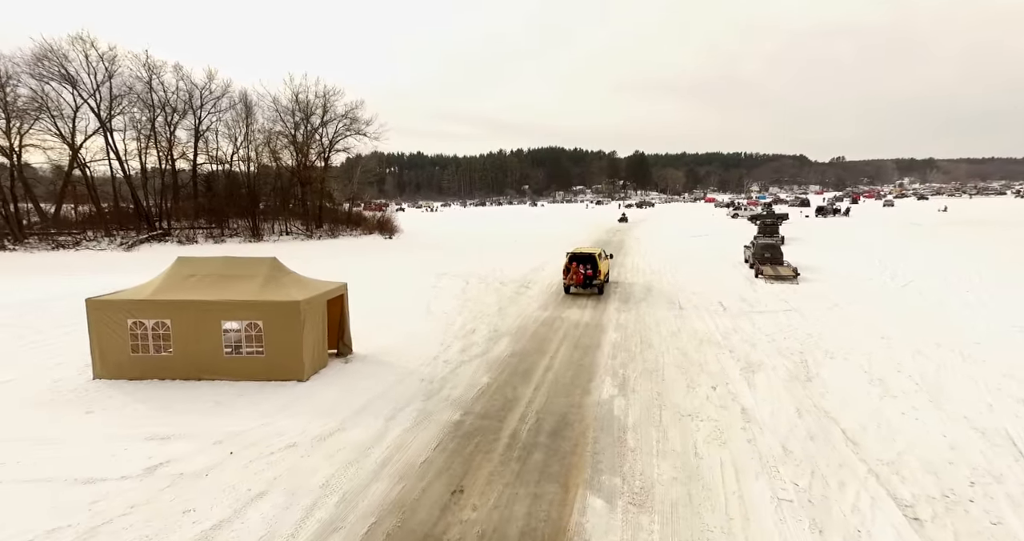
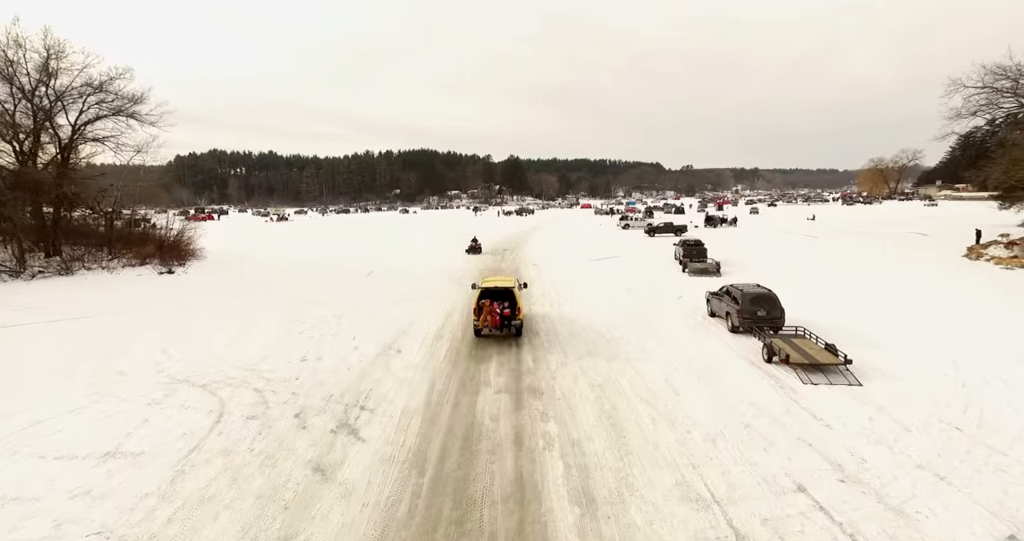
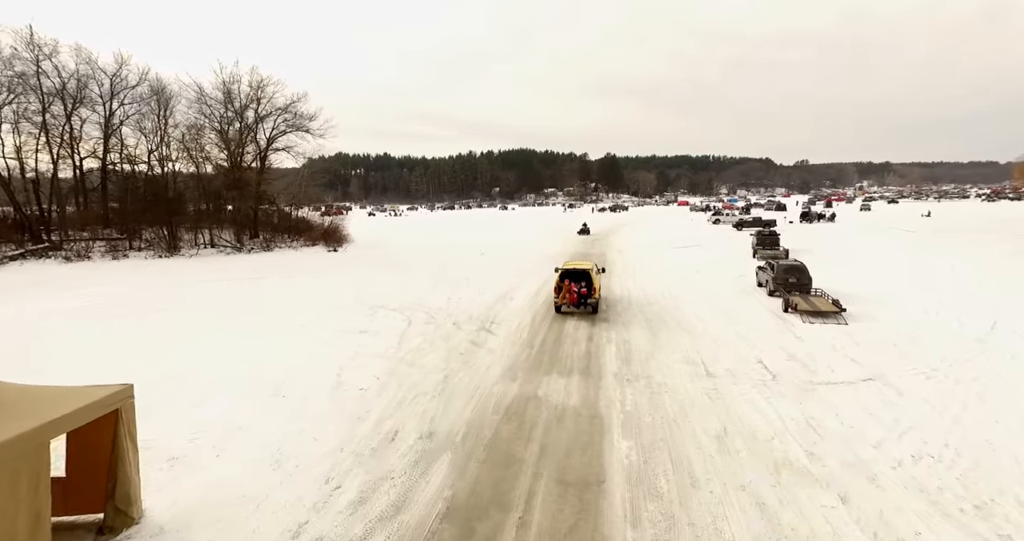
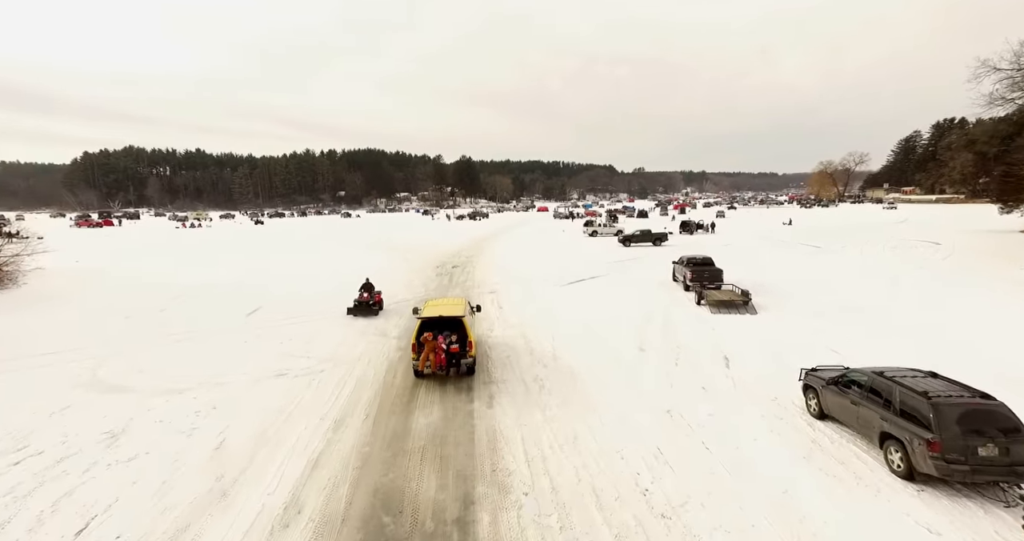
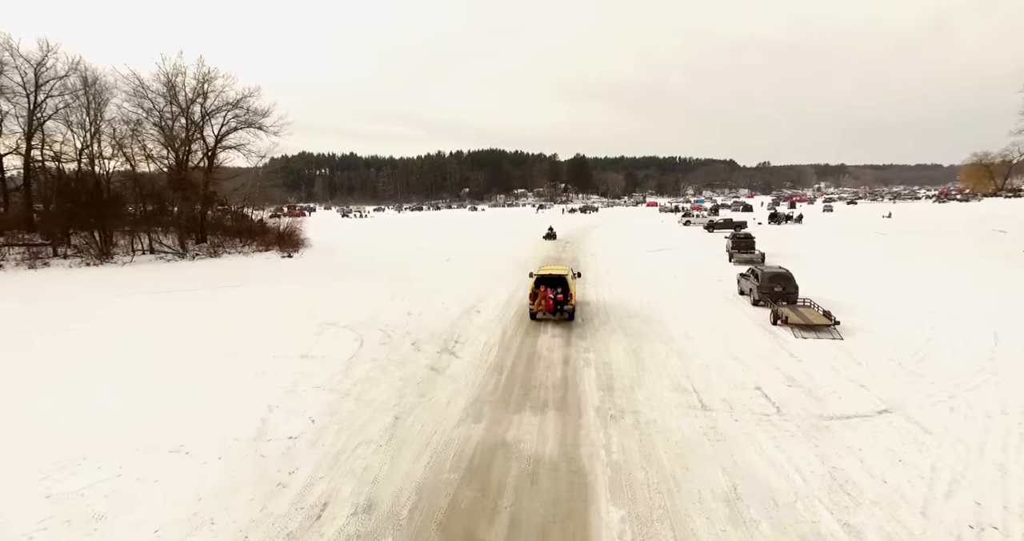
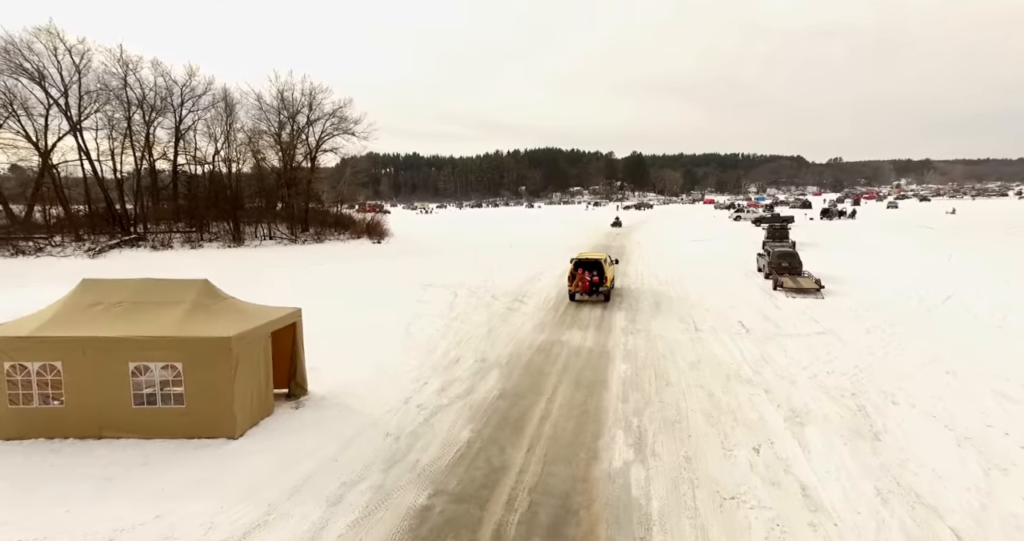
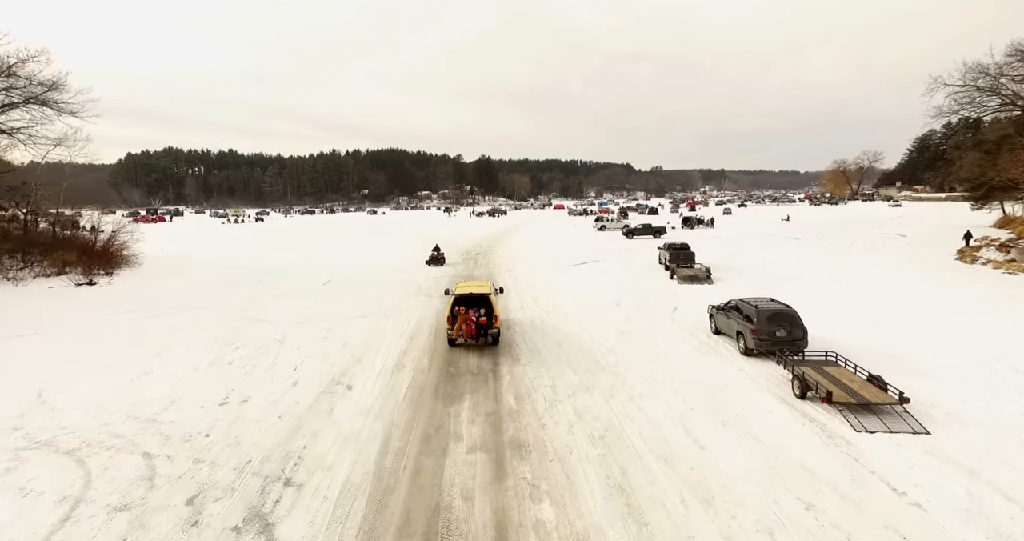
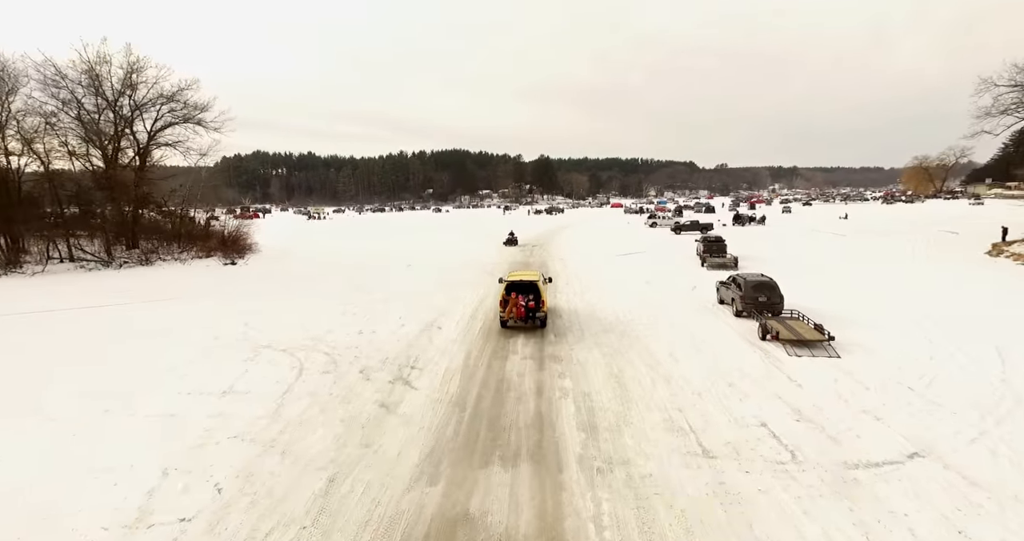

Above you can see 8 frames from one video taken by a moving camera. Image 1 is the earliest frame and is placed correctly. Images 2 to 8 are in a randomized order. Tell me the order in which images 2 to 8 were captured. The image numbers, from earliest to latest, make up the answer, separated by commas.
6, 3, 5, 8, 2, 7, 4
